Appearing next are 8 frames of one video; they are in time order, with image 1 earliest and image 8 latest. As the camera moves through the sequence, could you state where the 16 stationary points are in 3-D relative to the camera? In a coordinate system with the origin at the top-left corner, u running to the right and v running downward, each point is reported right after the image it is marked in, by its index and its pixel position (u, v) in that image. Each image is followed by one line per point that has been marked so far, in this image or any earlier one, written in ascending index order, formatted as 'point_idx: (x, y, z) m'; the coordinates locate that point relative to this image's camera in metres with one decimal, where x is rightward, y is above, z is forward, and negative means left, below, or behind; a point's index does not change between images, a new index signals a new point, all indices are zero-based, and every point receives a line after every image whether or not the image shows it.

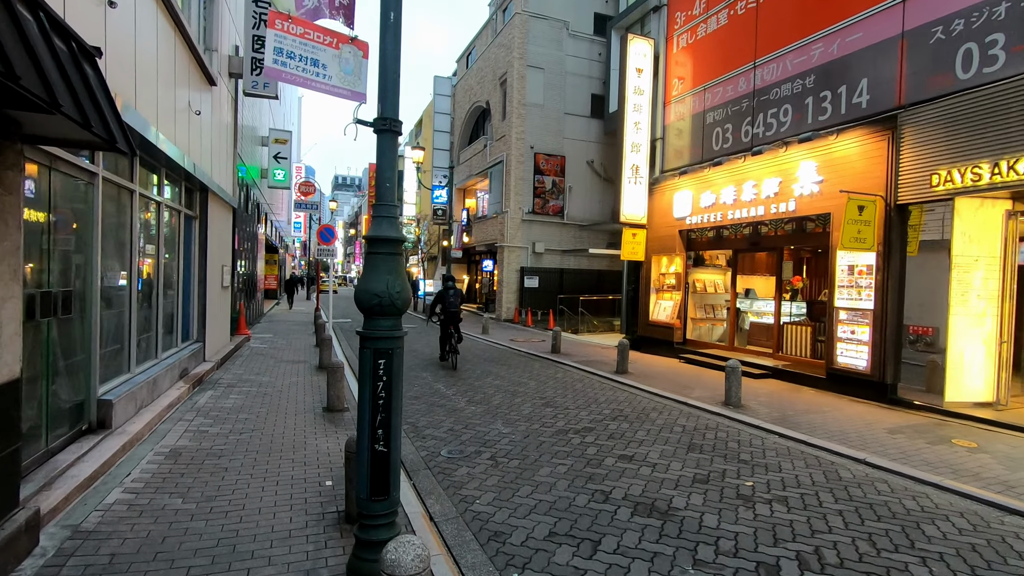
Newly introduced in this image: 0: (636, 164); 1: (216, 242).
0: (+3.4, +3.4, +14.6) m
1: (-6.2, +1.0, +11.3) m
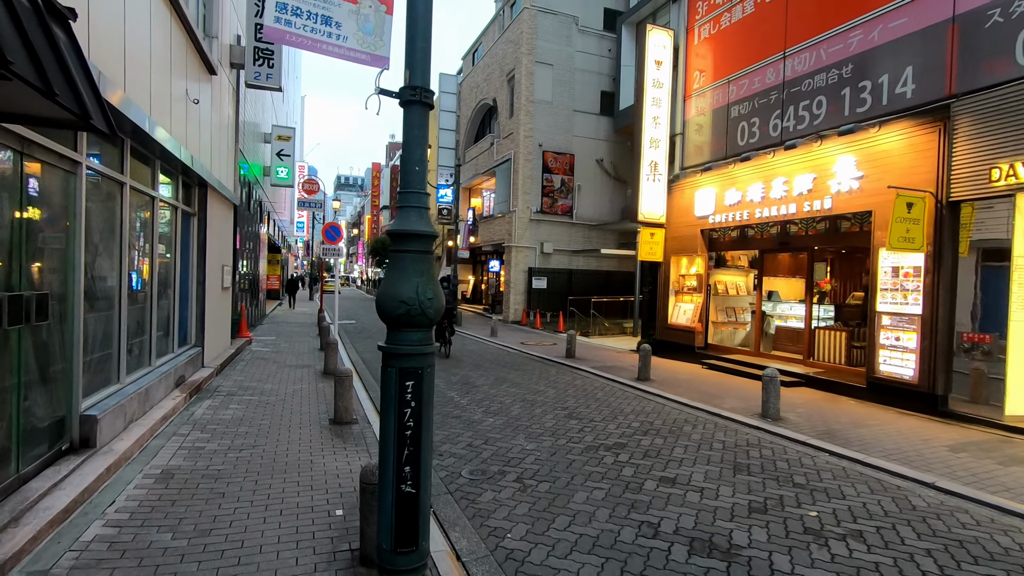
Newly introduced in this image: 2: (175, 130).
0: (+3.7, +3.3, +14.0) m
1: (-5.9, +0.9, +10.7) m
2: (-5.1, +2.4, +8.2) m
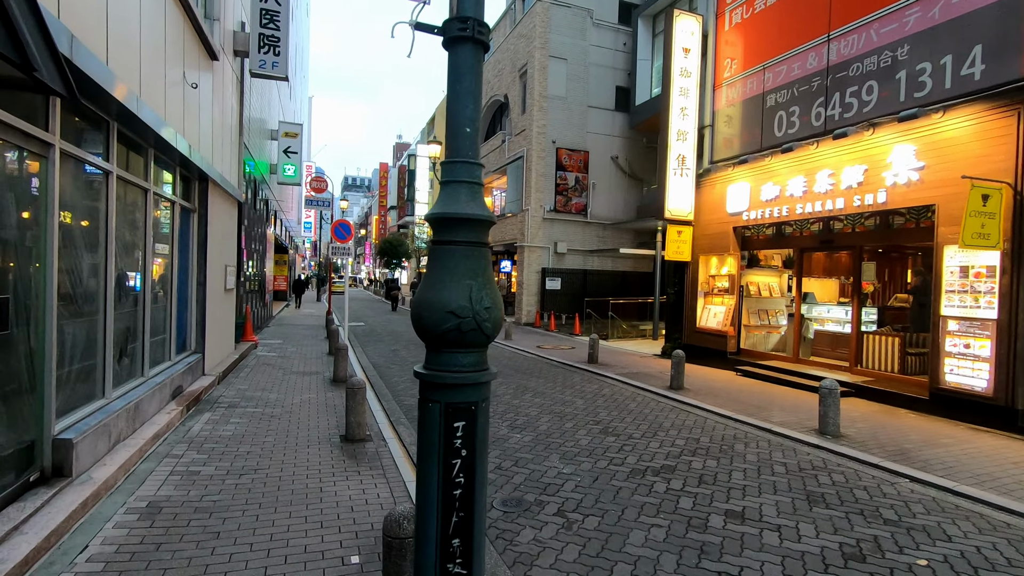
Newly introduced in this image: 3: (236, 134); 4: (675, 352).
0: (+4.2, +3.3, +13.2) m
1: (-5.5, +0.9, +10.0) m
2: (-4.7, +2.3, +7.5) m
3: (-6.1, +3.5, +12.0) m
4: (+3.1, -1.2, +10.1) m
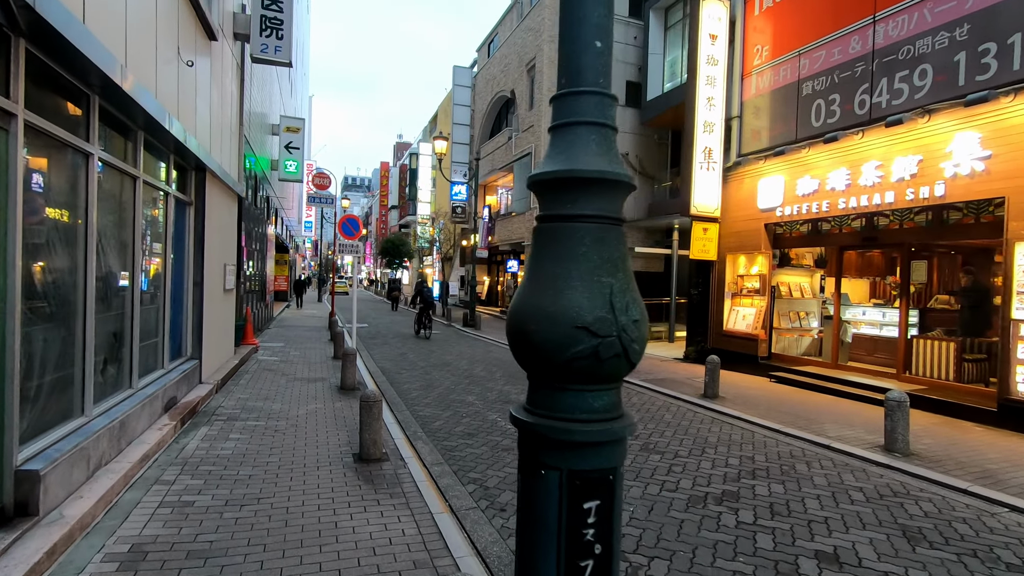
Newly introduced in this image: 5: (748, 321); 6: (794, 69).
0: (+4.5, +3.3, +12.5) m
1: (-5.1, +0.9, +9.3) m
2: (-4.3, +2.3, +6.7) m
3: (-5.8, +3.5, +11.3) m
4: (+3.4, -1.2, +9.4) m
5: (+5.2, -0.7, +12.0) m
6: (+5.8, +4.5, +11.1) m
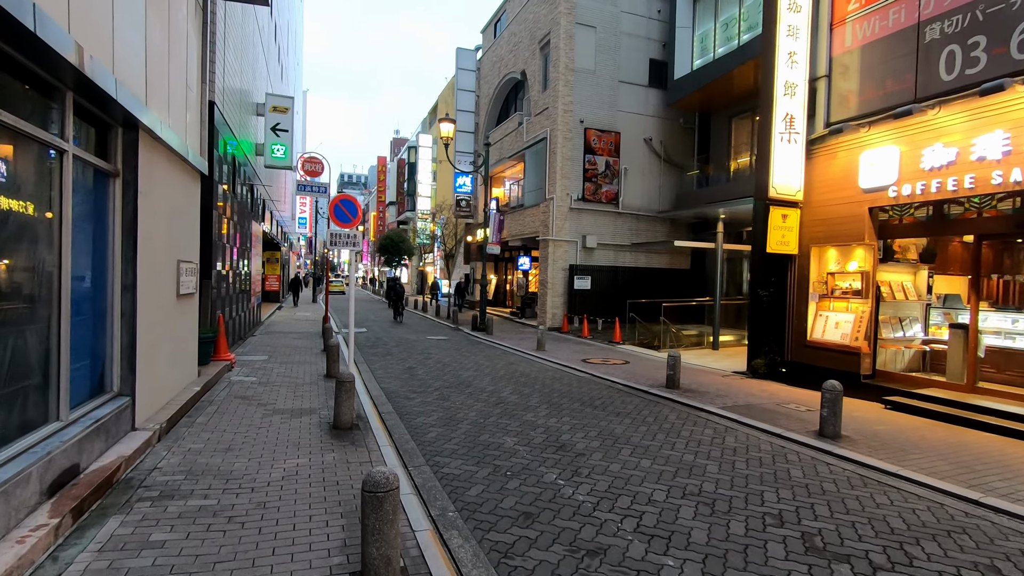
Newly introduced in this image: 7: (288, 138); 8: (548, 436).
0: (+5.2, +3.3, +10.1) m
1: (-4.4, +0.8, +6.8) m
2: (-3.6, +2.3, +4.3) m
3: (-5.1, +3.4, +8.9) m
4: (+4.1, -1.2, +7.0) m
5: (+5.9, -0.8, +9.6) m
6: (+6.4, +4.5, +8.7) m
7: (-7.7, +5.2, +18.7) m
8: (+0.5, -1.9, +6.9) m
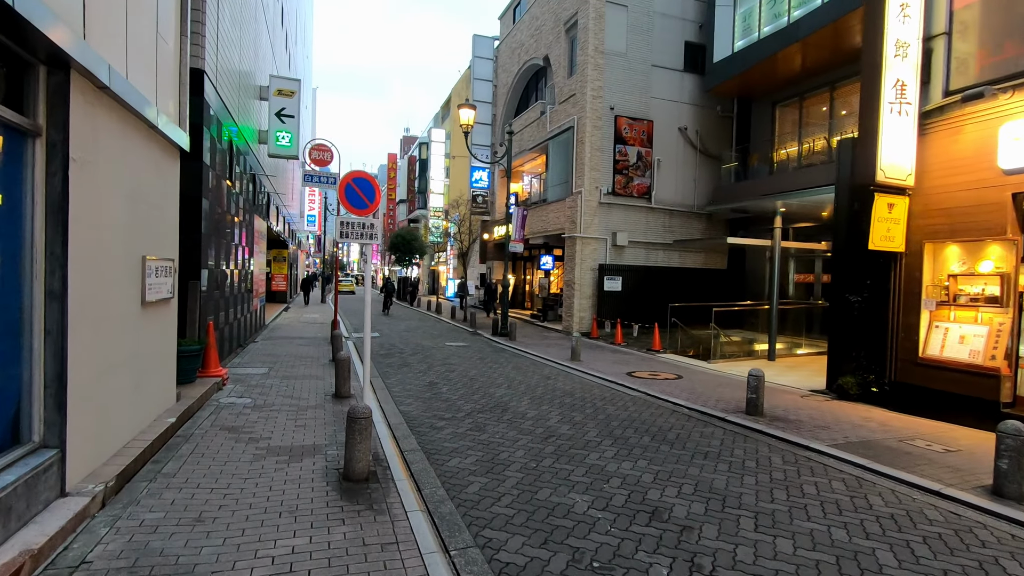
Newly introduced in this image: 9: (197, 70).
0: (+5.9, +3.2, +8.3) m
1: (-3.7, +0.8, +5.1) m
2: (-3.0, +2.2, +2.6) m
3: (-4.4, +3.4, +7.2) m
4: (+4.8, -1.3, +5.2) m
5: (+6.6, -0.8, +7.8) m
6: (+7.2, +4.4, +6.8) m
7: (-6.9, +5.2, +17.0) m
8: (+1.1, -2.0, +5.2) m
9: (-5.3, +3.7, +9.1) m
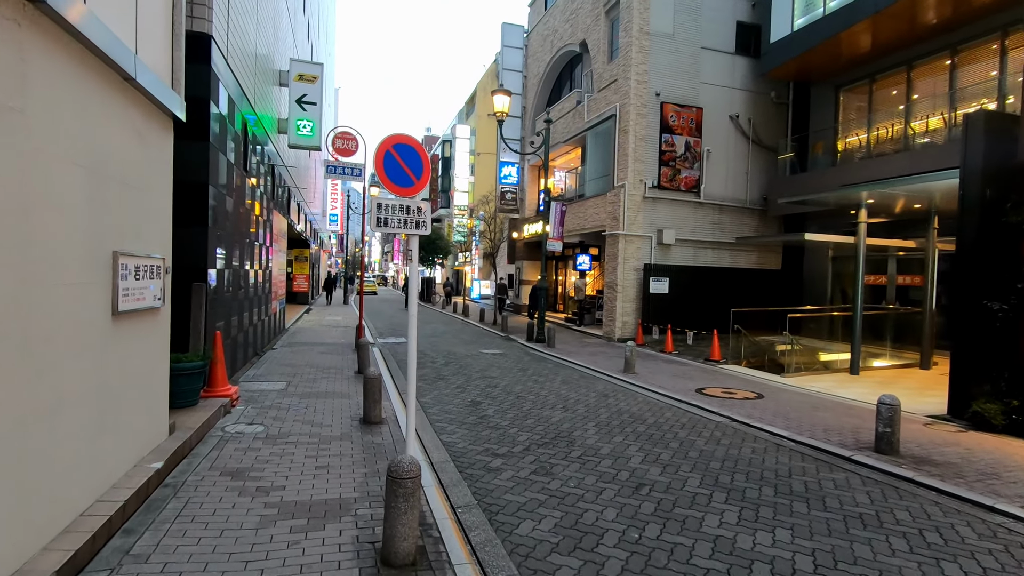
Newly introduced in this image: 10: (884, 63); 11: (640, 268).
0: (+6.8, +3.1, +6.5) m
1: (-3.0, +0.7, +3.7) m
2: (-2.3, +2.2, +1.1) m
3: (-3.6, +3.3, +5.7) m
4: (+5.5, -1.4, +3.4) m
5: (+7.4, -0.9, +5.9) m
6: (+8.0, +4.3, +5.0) m
7: (-5.7, +5.1, +15.7) m
8: (+1.9, -2.0, +3.5) m
9: (-4.4, +3.6, +7.7) m
10: (+12.4, +7.5, +18.0) m
11: (+4.5, +0.7, +19.0) m
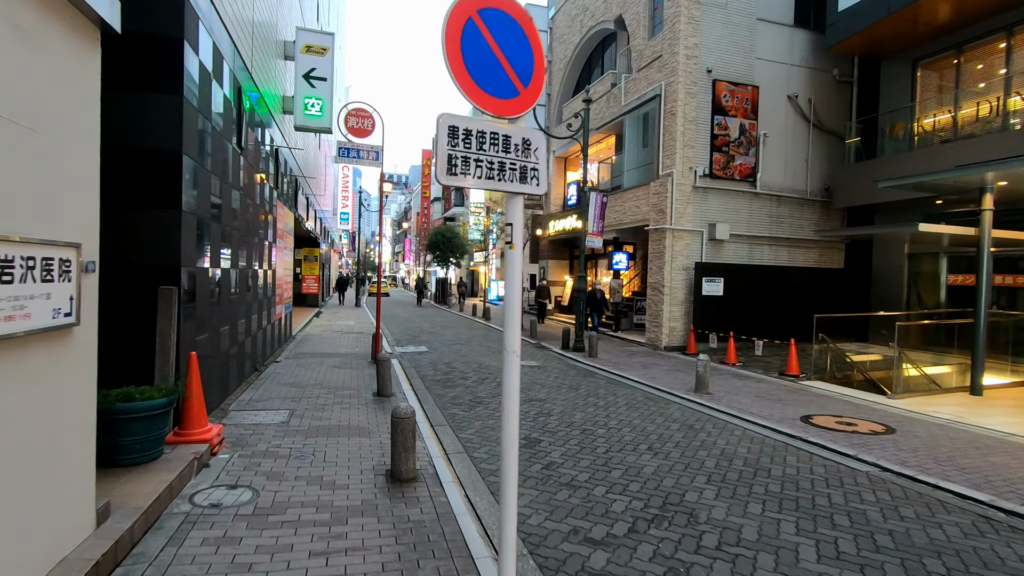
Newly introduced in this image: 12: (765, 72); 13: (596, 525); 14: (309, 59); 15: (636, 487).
0: (+7.6, +3.1, +4.2) m
1: (-2.2, +0.7, +1.6) m
2: (-1.6, +2.1, -1.0) m
3: (-2.8, +3.3, +3.7) m
4: (+6.3, -1.4, +1.2) m
5: (+8.3, -0.9, +3.7) m
6: (+8.8, +4.3, +2.7) m
7: (-4.7, +5.1, +13.7) m
8: (+2.6, -2.1, +1.4) m
9: (-3.6, +3.6, +5.7) m
10: (+13.4, +7.4, +15.7) m
11: (+5.6, +0.7, +16.8) m
12: (+8.4, +7.1, +17.8) m
13: (+0.7, -2.0, +4.6) m
14: (-5.1, +5.8, +13.6) m
15: (+1.2, -2.0, +5.5) m
